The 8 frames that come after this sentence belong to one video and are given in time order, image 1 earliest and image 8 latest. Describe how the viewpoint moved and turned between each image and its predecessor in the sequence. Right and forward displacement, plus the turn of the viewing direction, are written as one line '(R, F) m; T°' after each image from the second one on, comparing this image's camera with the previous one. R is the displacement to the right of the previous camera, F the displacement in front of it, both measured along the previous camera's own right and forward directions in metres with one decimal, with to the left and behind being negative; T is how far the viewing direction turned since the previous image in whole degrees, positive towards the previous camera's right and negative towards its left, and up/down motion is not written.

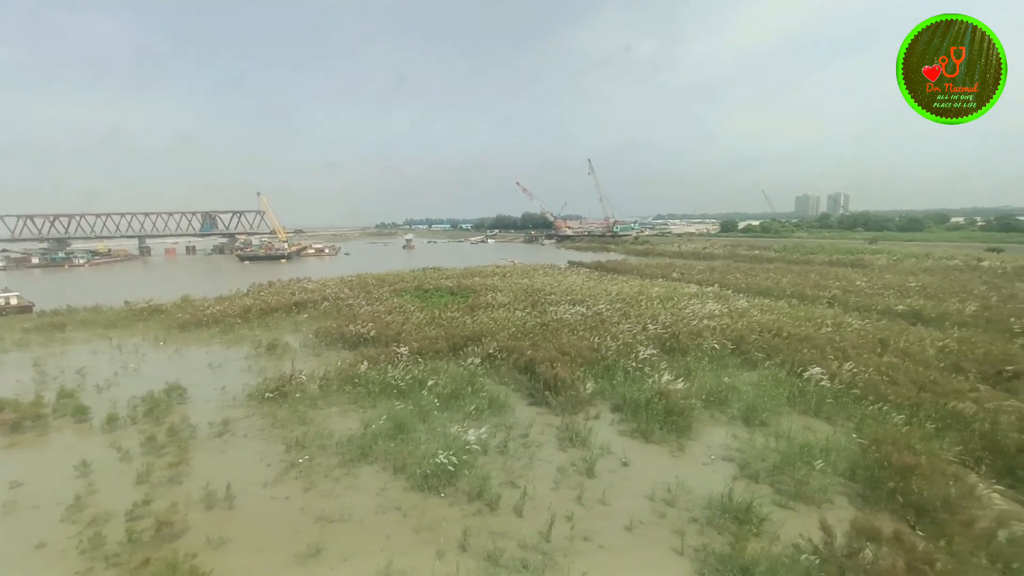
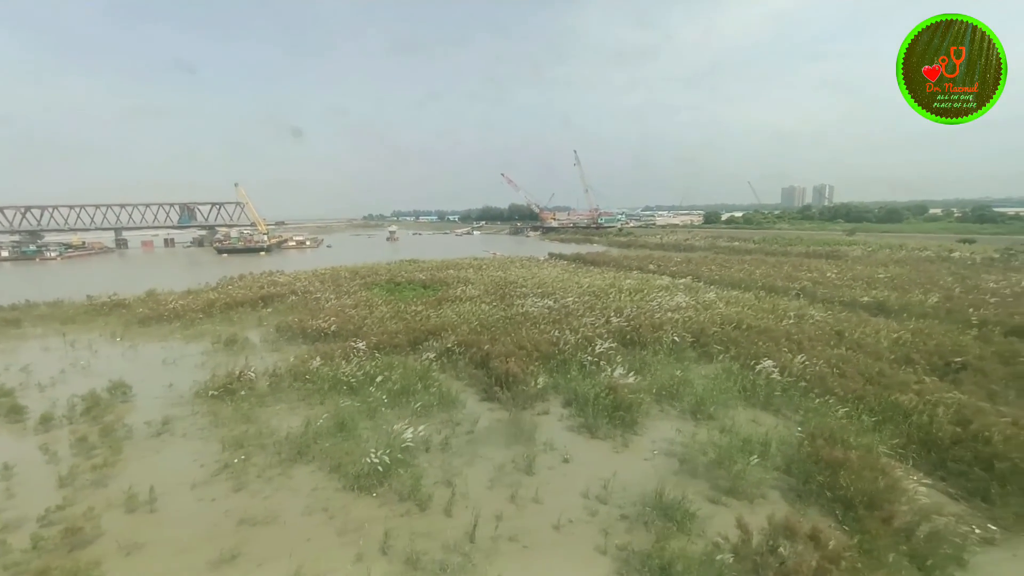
(+0.7, +0.1) m; +1°
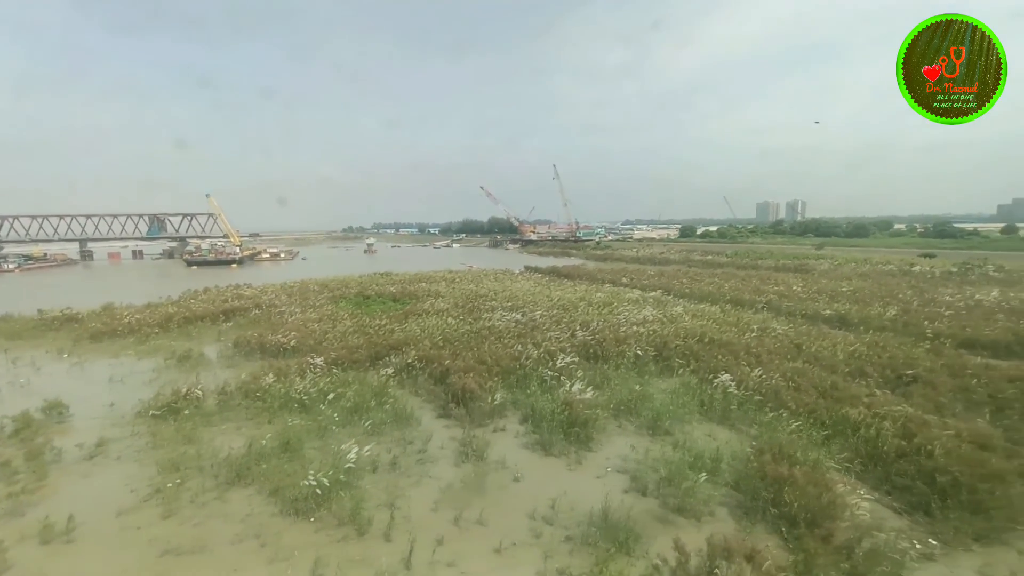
(+0.4, +0.1) m; +2°
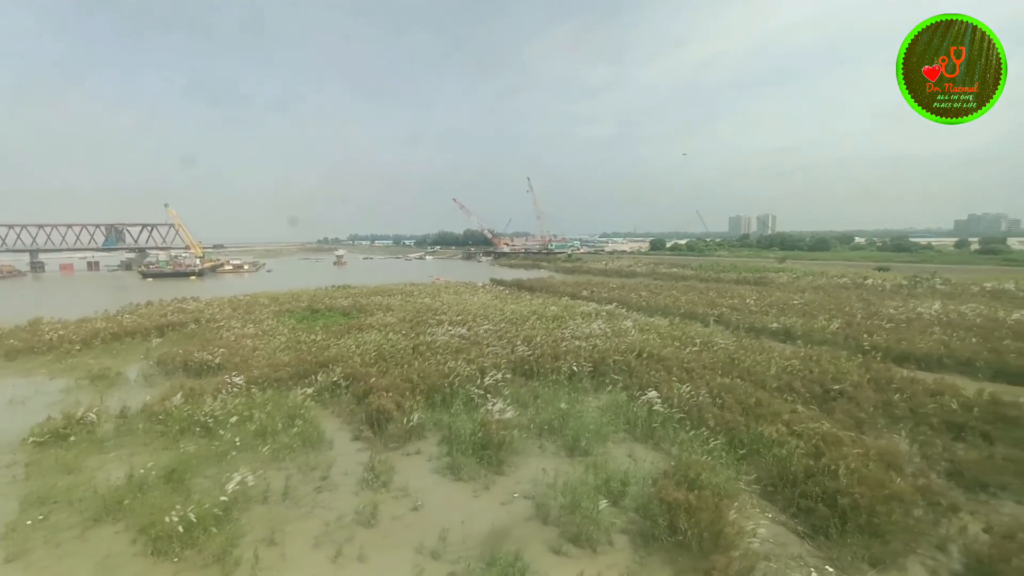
(+0.9, +0.2) m; +2°
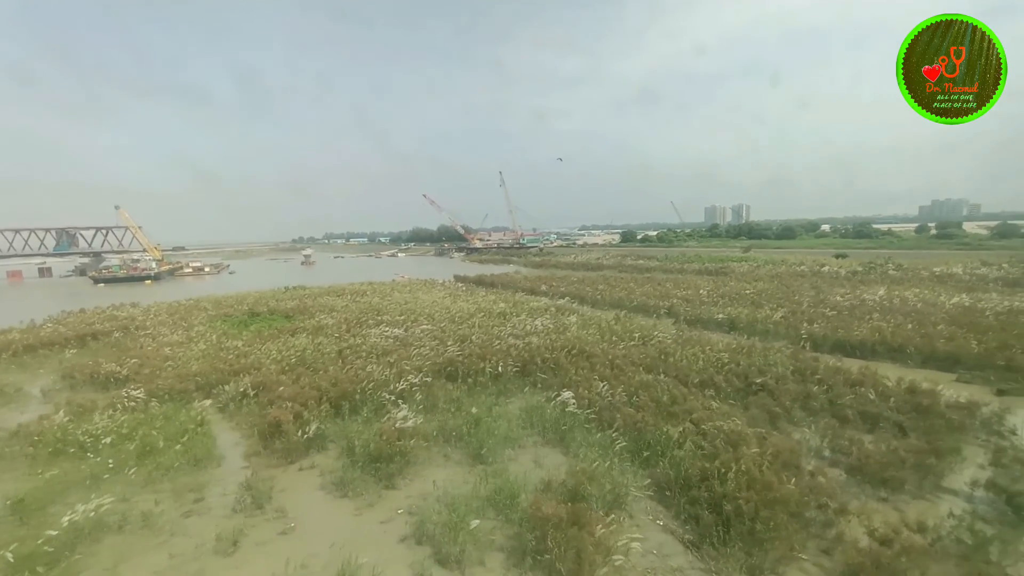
(+1.2, +0.4) m; +2°
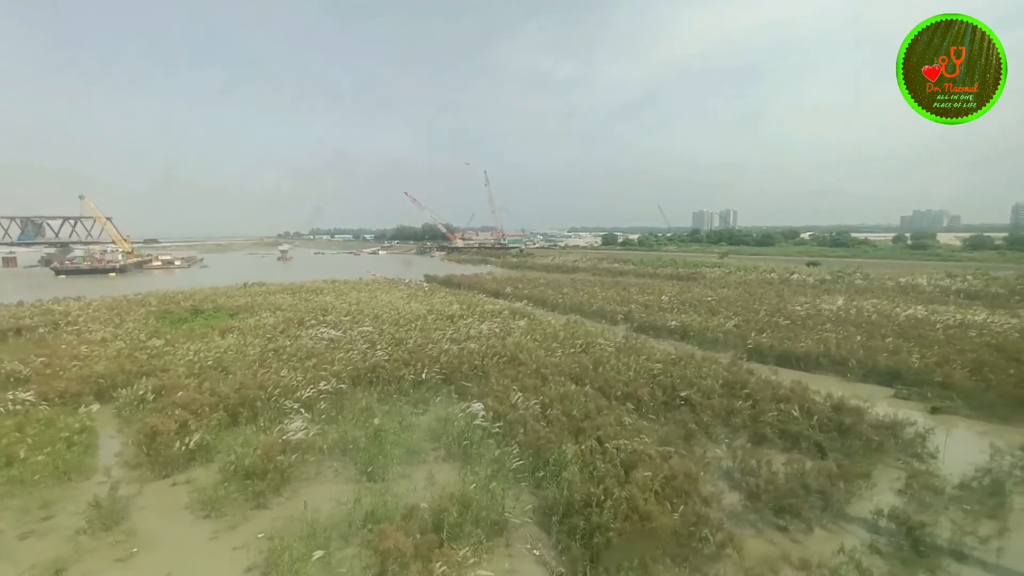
(+1.2, +0.4) m; +1°
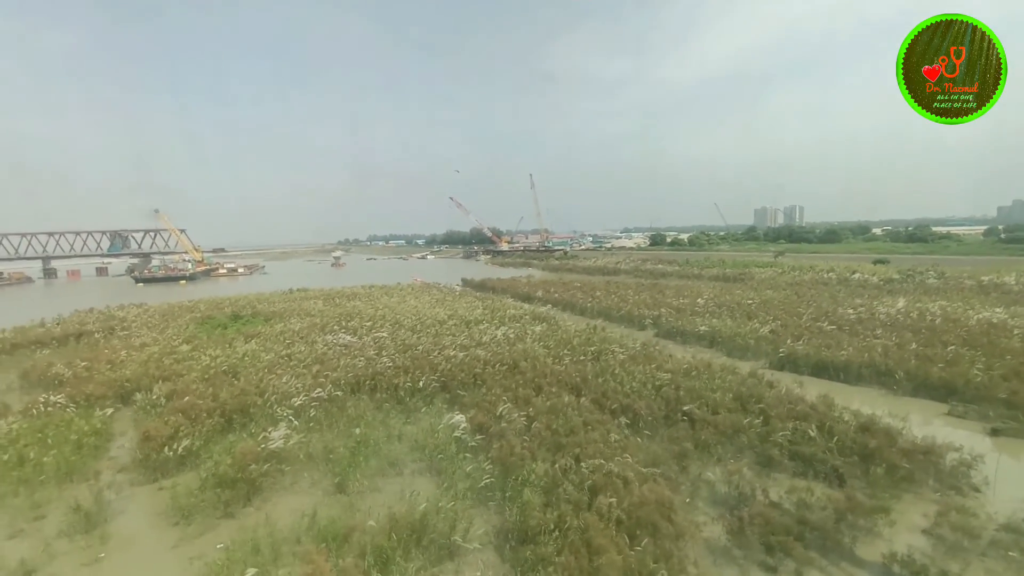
(+1.0, +0.4) m; -7°
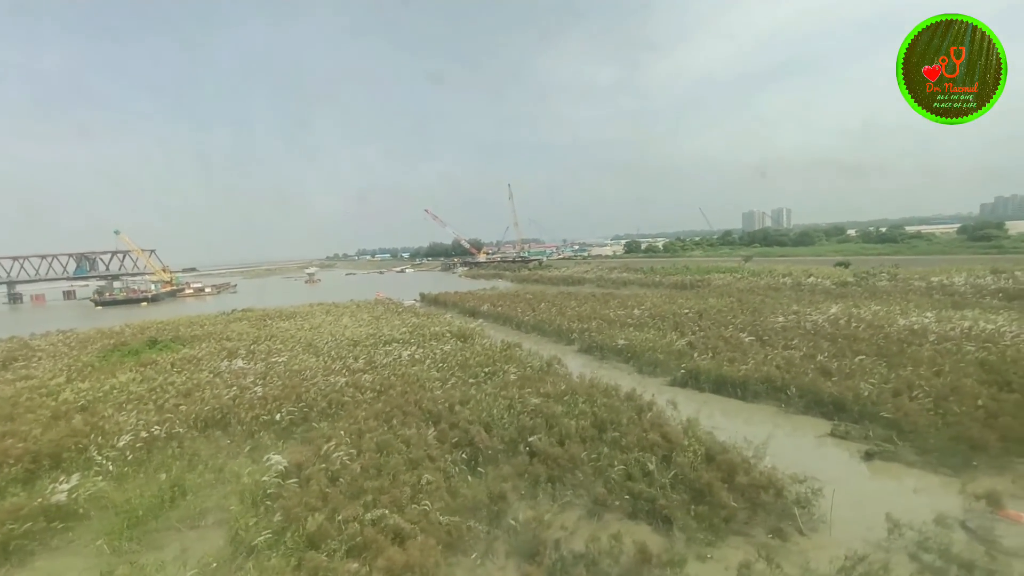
(+2.3, +0.5) m; +1°
